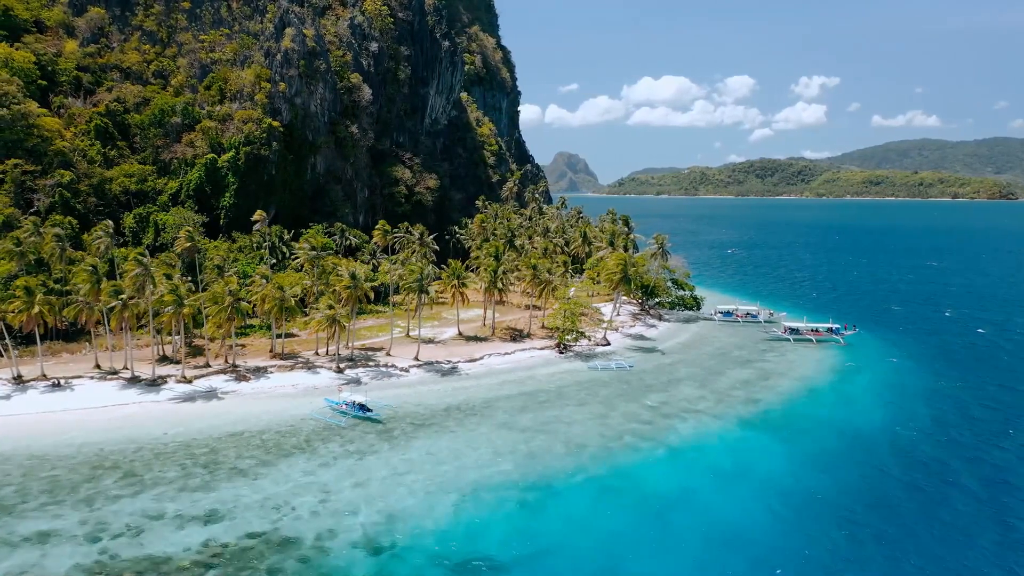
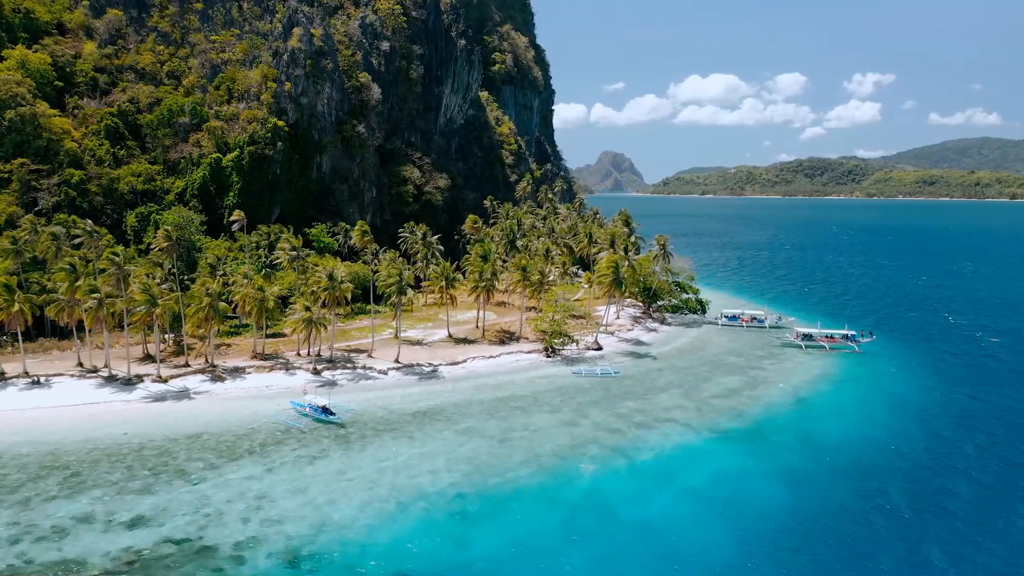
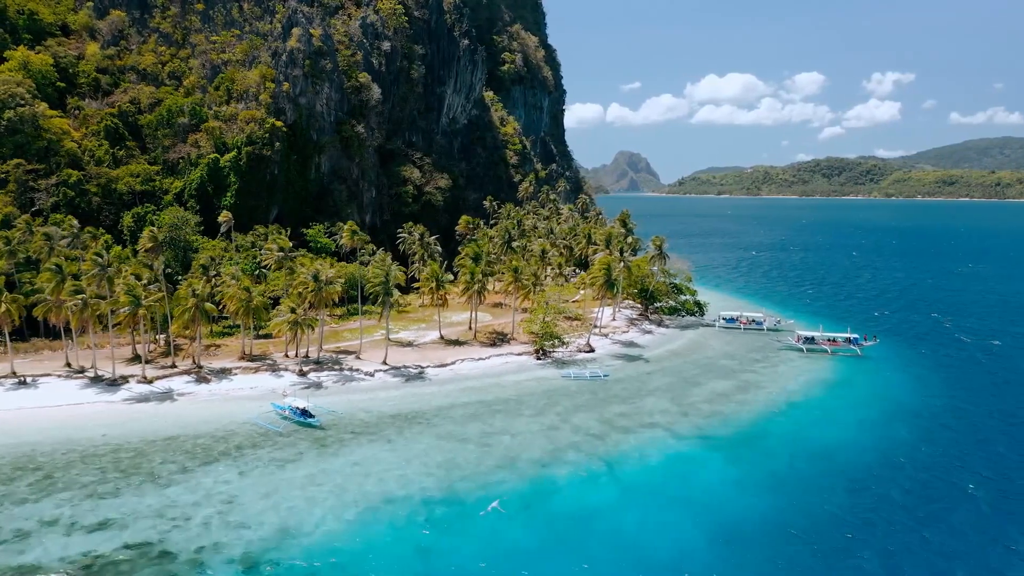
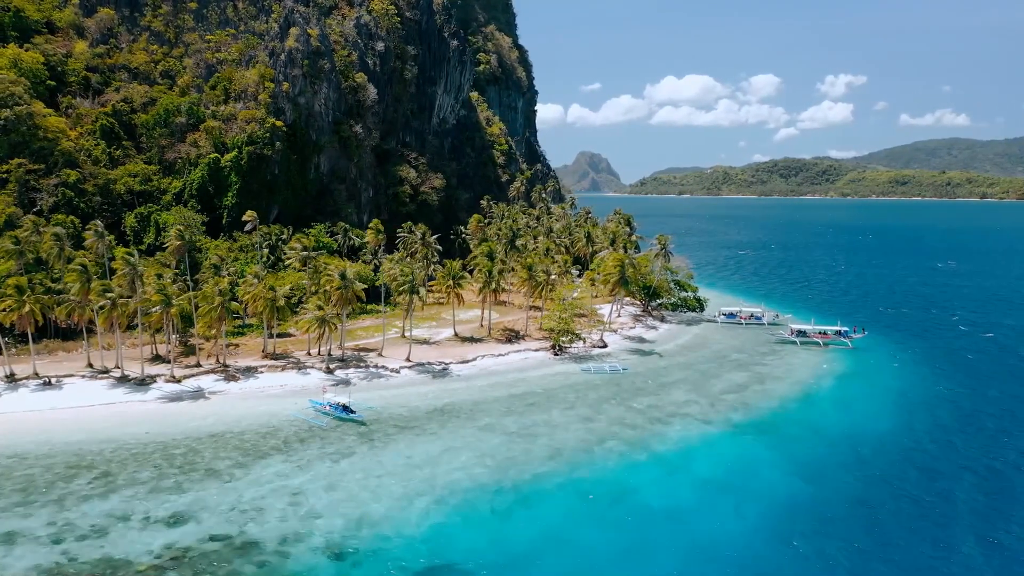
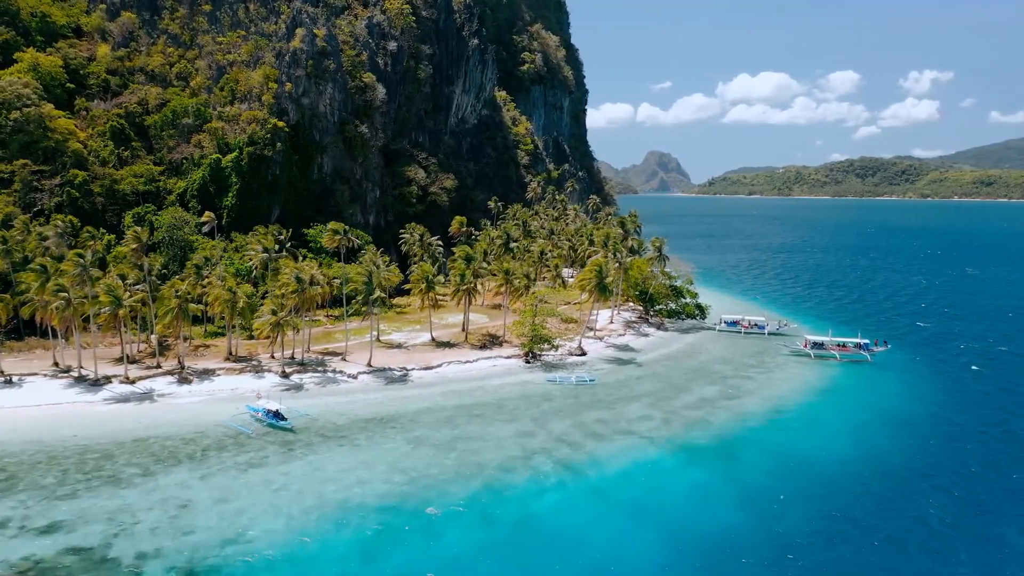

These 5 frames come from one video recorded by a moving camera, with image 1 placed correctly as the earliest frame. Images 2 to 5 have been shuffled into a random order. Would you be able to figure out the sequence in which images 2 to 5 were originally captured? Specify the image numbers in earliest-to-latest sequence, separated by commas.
4, 2, 3, 5
